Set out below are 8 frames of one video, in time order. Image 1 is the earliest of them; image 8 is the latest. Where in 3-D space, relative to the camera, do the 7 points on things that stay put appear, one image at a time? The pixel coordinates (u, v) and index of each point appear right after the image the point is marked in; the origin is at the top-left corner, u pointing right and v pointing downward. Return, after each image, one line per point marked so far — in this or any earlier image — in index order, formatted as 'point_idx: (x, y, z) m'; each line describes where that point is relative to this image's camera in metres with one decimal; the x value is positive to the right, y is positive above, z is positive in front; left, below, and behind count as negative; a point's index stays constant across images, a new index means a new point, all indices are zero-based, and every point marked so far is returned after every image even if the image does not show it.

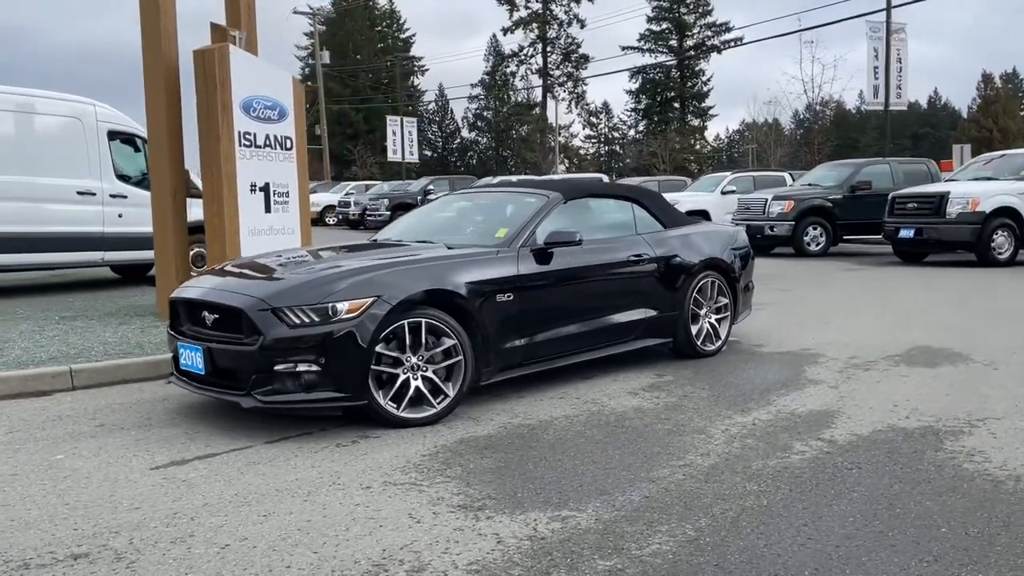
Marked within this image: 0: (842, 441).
0: (+1.8, -0.9, +4.9) m
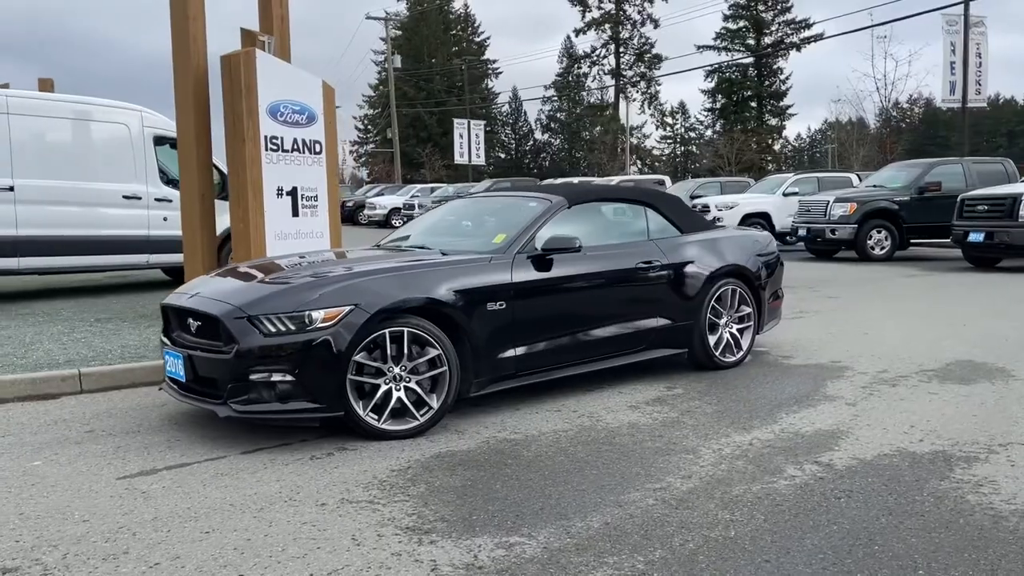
0: (+1.7, -0.9, +4.5) m
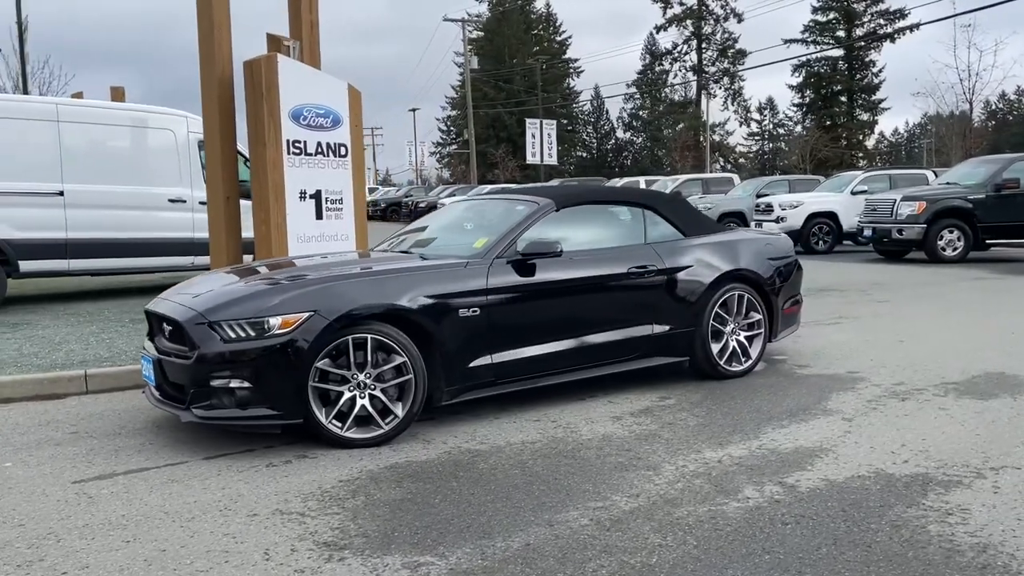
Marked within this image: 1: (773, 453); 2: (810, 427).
0: (+1.4, -1.0, +4.2) m
1: (+1.4, -0.9, +4.8) m
2: (+1.8, -0.8, +5.3) m
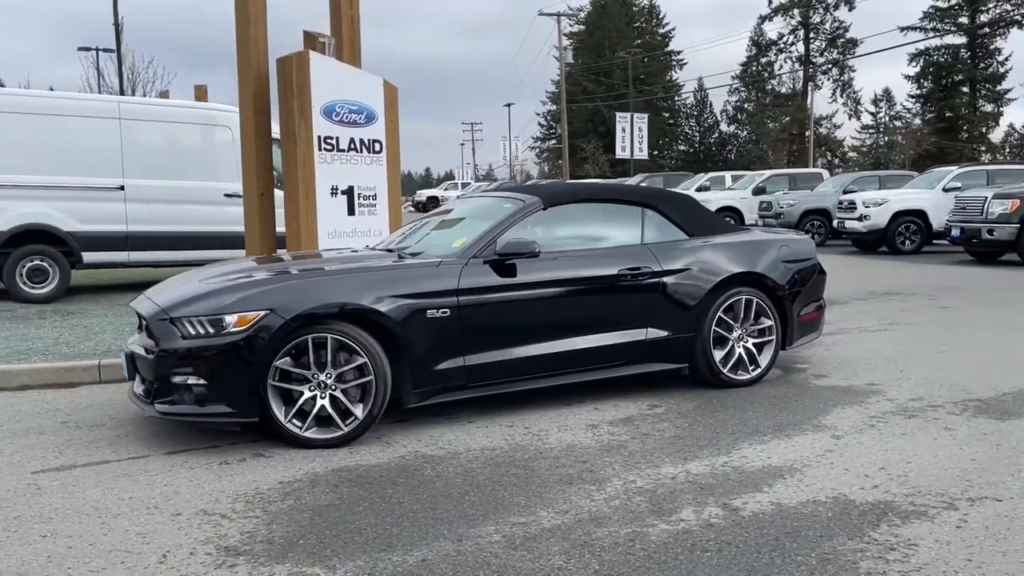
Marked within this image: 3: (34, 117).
0: (+1.0, -1.0, +3.9) m
1: (+1.1, -0.9, +4.5) m
2: (+1.6, -0.9, +4.9) m
3: (-6.3, +2.3, +11.7) m
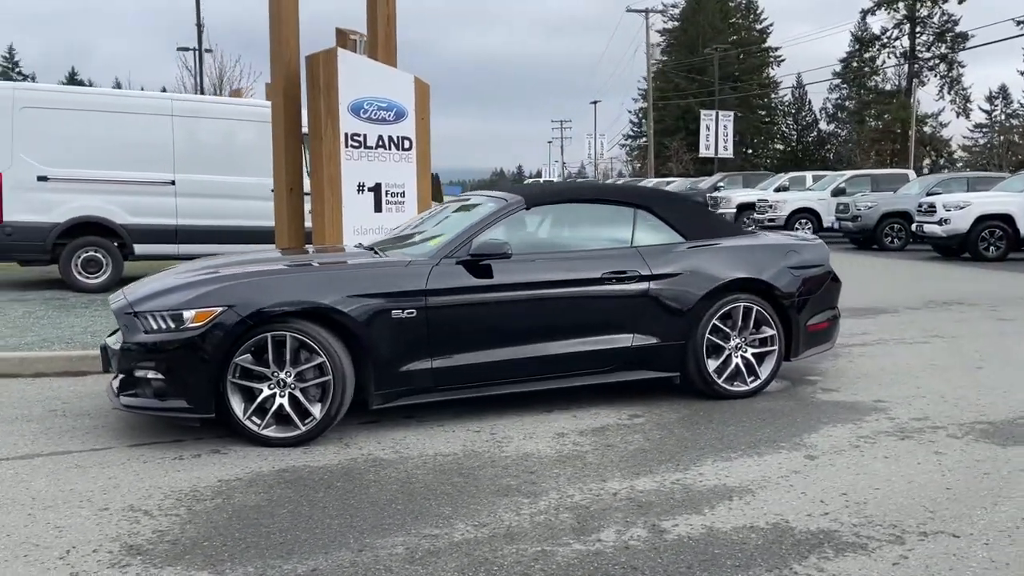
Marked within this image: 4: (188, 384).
0: (+0.7, -1.0, +3.7) m
1: (+0.8, -1.0, +4.2) m
2: (+1.3, -0.9, +4.6) m
3: (-5.7, +2.4, +12.1) m
4: (-1.8, -0.5, +4.9) m
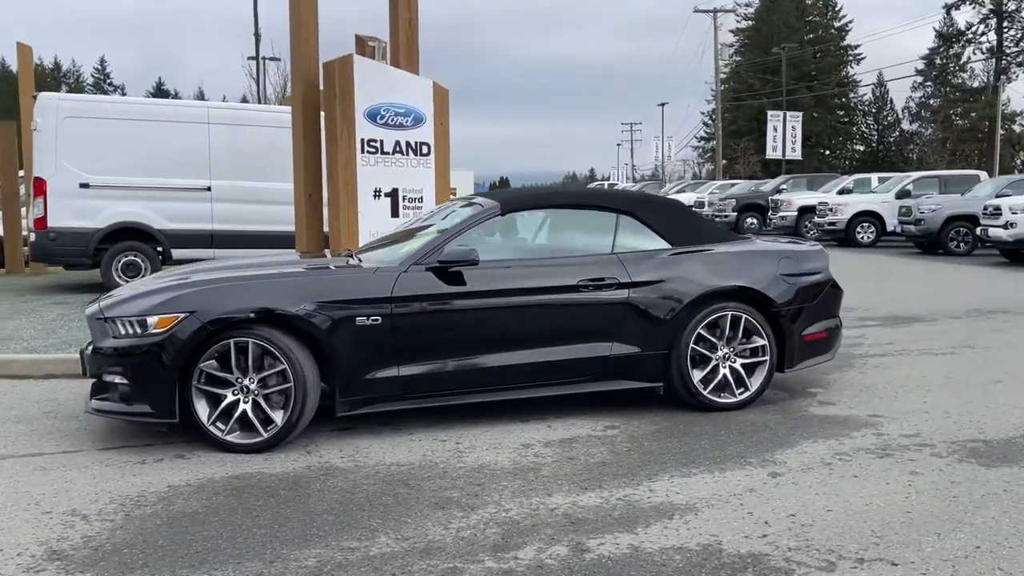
0: (+0.3, -1.1, +3.5) m
1: (+0.5, -1.0, +4.1) m
2: (+1.0, -1.0, +4.5) m
3: (-5.3, +2.3, +12.5) m
4: (-2.0, -0.6, +5.0) m
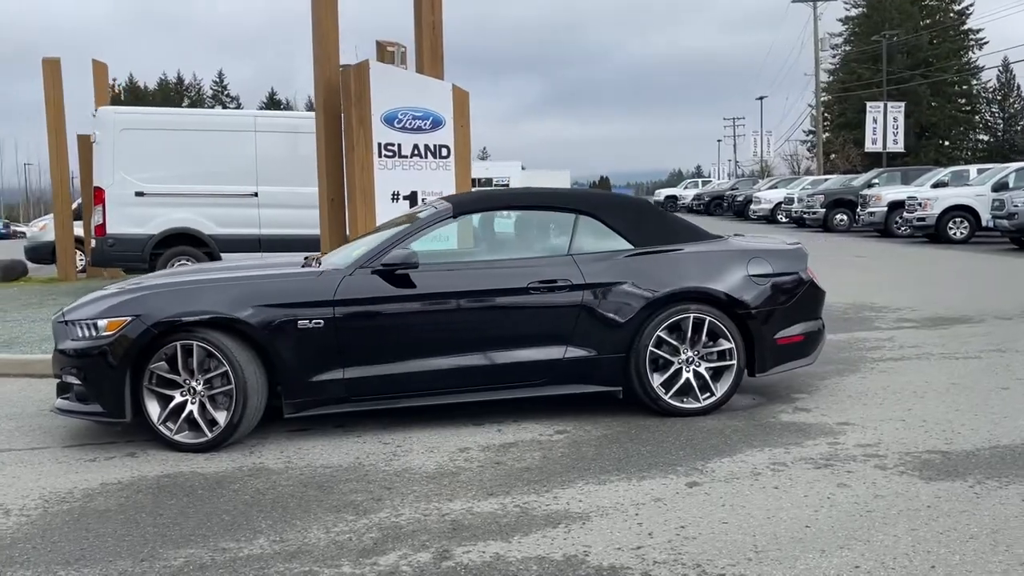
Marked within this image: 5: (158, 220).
0: (-0.2, -1.1, +3.5) m
1: (0.0, -1.0, +4.0) m
2: (+0.6, -1.0, +4.3) m
3: (-4.8, +2.3, +13.1) m
4: (-2.4, -0.6, +5.2) m
5: (-5.2, +1.0, +13.0) m
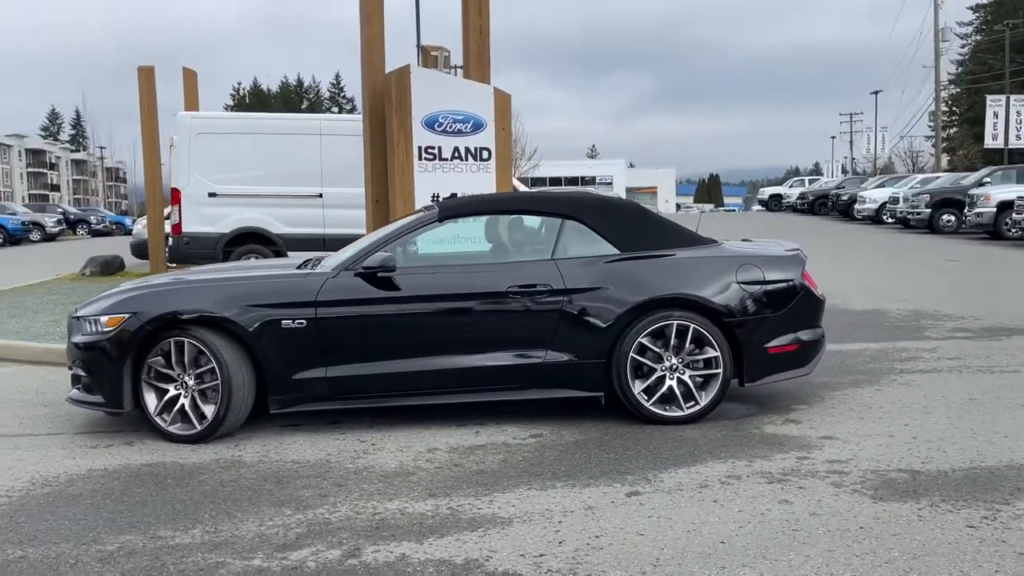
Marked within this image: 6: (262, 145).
0: (-0.6, -1.1, +3.6) m
1: (-0.3, -1.1, +4.1) m
2: (+0.3, -1.0, +4.3) m
3: (-3.9, +2.3, +13.7) m
4: (-2.6, -0.6, +5.6) m
5: (-4.4, +1.1, +13.7) m
6: (-3.9, +2.2, +13.7) m
